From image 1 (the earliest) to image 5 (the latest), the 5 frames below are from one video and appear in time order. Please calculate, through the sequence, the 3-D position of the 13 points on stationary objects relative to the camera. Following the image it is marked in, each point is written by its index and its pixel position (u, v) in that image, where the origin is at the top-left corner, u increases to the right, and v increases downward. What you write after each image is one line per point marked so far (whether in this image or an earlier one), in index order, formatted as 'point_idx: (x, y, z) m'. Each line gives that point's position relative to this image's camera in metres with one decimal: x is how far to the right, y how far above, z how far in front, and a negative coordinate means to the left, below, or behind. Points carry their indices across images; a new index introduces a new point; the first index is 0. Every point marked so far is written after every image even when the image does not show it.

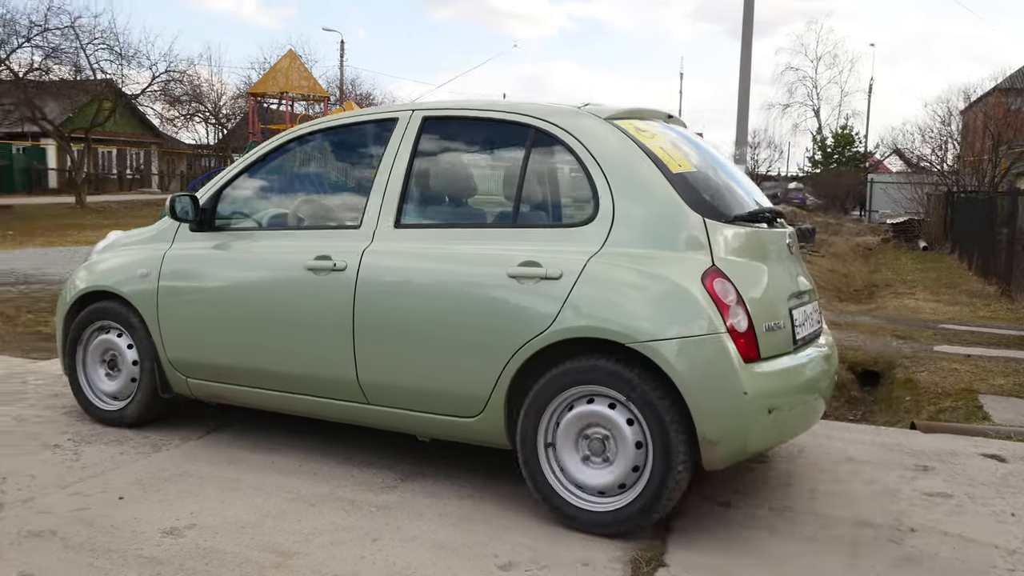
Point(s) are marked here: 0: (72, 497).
0: (-1.5, -0.7, +3.2) m
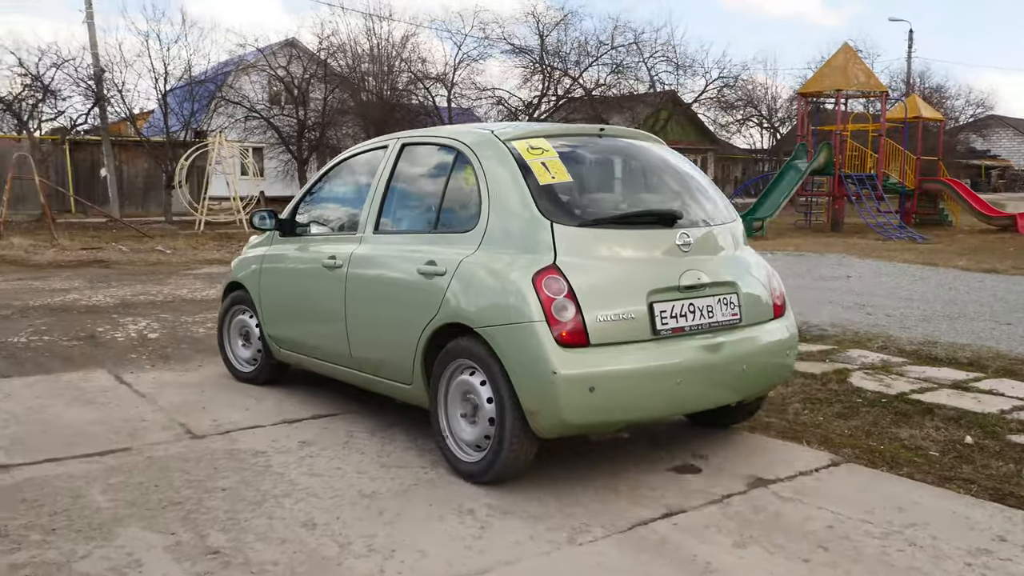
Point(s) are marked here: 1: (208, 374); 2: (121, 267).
0: (-0.2, -0.9, +2.6) m
1: (-1.8, -0.5, +5.7) m
2: (-4.8, +0.2, +11.7) m
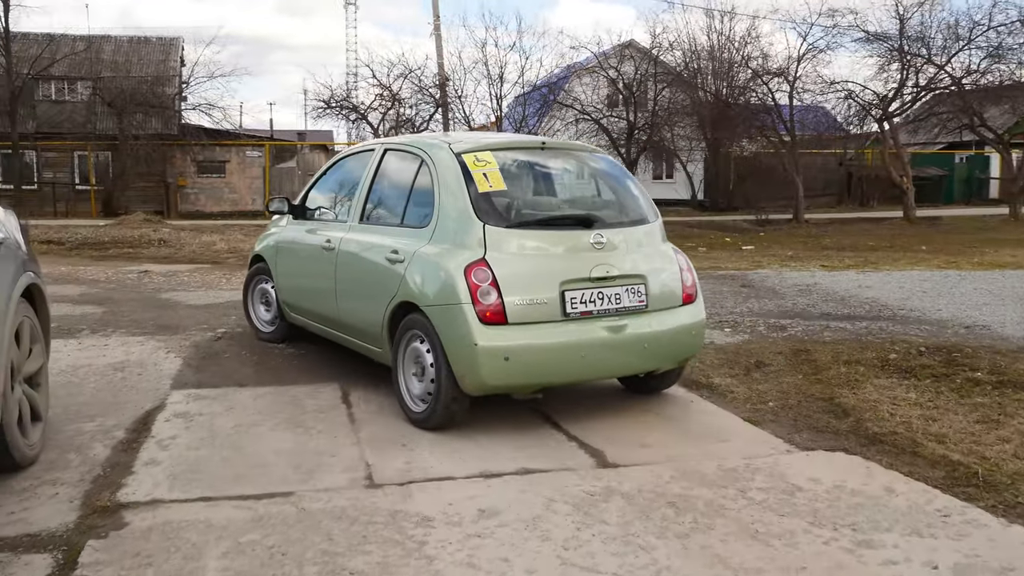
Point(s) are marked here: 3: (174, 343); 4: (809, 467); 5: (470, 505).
0: (0.0, -1.0, +1.5) m
1: (-0.4, -0.6, +5.0) m
2: (-1.1, +0.2, +11.7) m
3: (-2.4, -0.4, +6.6) m
4: (+1.2, -0.7, +3.8) m
5: (-0.1, -0.8, +3.4) m
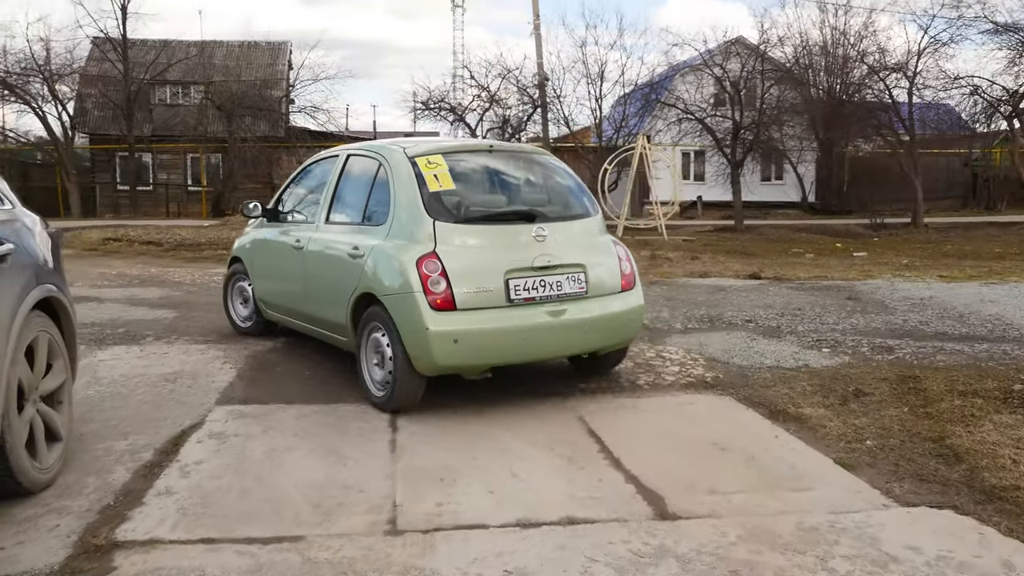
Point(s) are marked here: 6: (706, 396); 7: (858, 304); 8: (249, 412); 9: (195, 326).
0: (-0.1, -1.0, +1.1) m
1: (-0.1, -0.7, +4.6) m
2: (0.0, +0.1, +11.2) m
3: (-1.9, -0.4, +6.4) m
4: (+1.3, -0.8, +3.2) m
5: (0.0, -0.9, +2.9) m
6: (+1.1, -0.6, +5.2) m
7: (+3.1, -0.1, +8.5) m
8: (-1.4, -0.7, +5.0) m
9: (-2.5, -0.3, +7.5) m
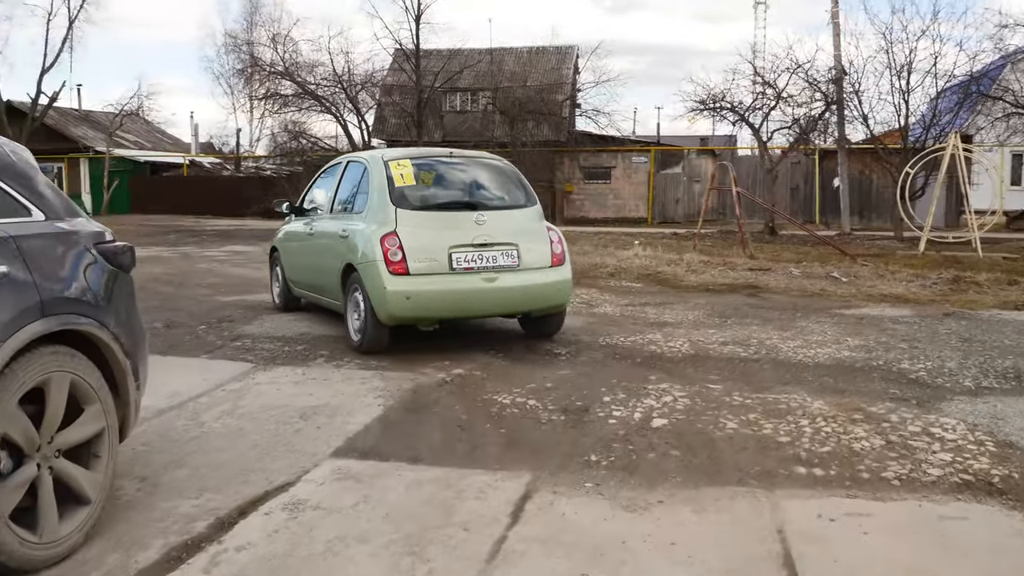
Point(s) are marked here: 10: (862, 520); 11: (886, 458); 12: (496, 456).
0: (-0.6, -1.2, -0.1) m
1: (+0.4, -0.8, +3.3) m
2: (+2.6, -0.1, +9.6) m
3: (-0.7, -0.6, +5.5) m
4: (+1.4, -1.0, +1.5) m
5: (0.0, -1.0, +1.7) m
6: (+1.8, -0.8, +3.5) m
7: (+4.7, -0.5, +6.0) m
8: (-0.7, -0.8, +4.0) m
9: (-0.9, -0.4, +6.8) m
10: (+1.3, -0.8, +3.4) m
11: (+1.6, -0.7, +4.1) m
12: (-0.1, -0.7, +4.2) m
